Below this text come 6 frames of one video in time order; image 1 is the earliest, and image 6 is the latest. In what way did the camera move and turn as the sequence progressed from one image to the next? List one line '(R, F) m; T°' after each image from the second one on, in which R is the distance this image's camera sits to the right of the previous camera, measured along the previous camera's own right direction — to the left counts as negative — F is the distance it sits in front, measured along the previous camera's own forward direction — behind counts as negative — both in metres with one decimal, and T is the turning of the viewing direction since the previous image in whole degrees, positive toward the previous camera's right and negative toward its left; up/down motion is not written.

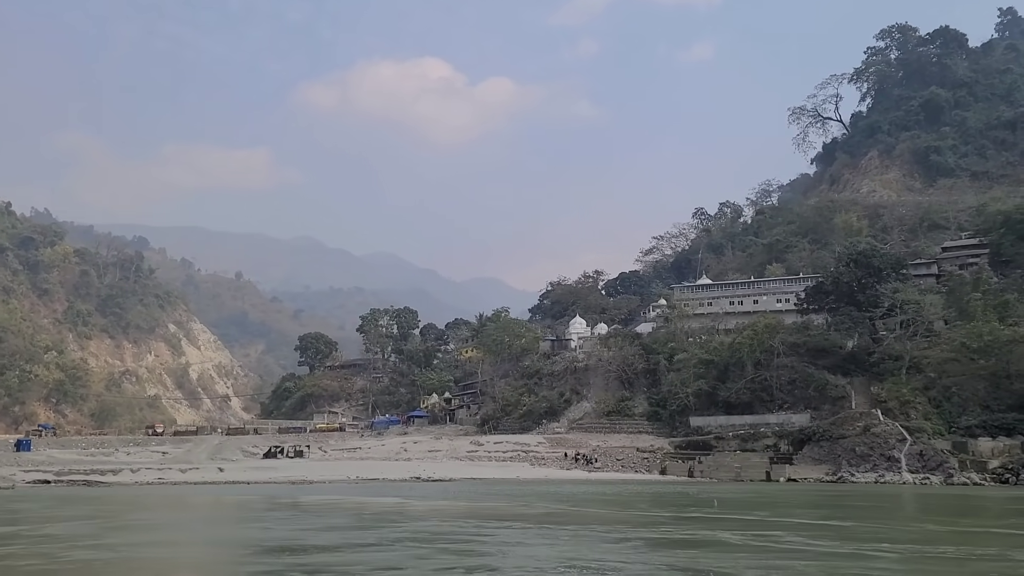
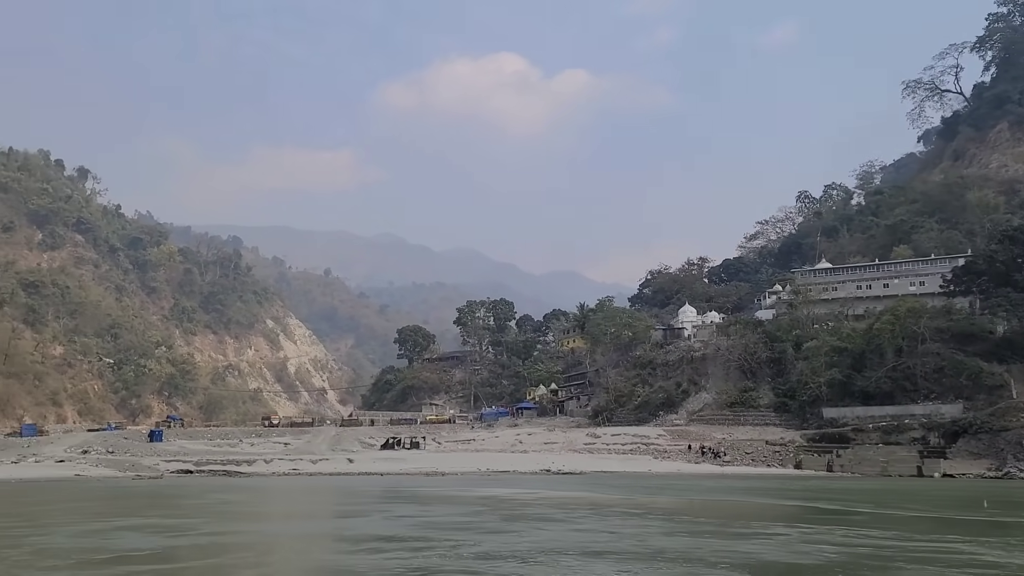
(-3.0, +1.9) m; -6°
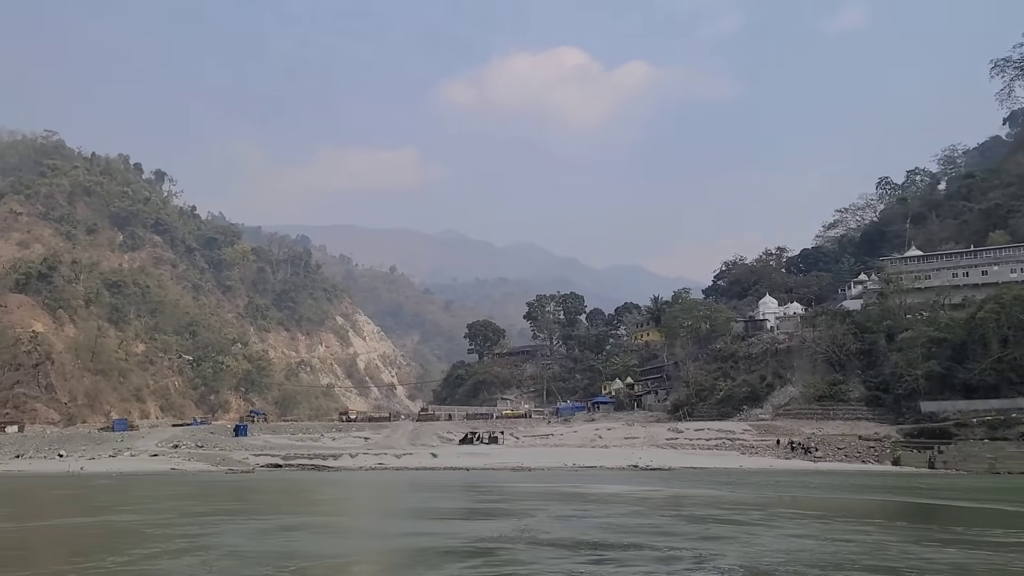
(-1.1, +0.9) m; -5°
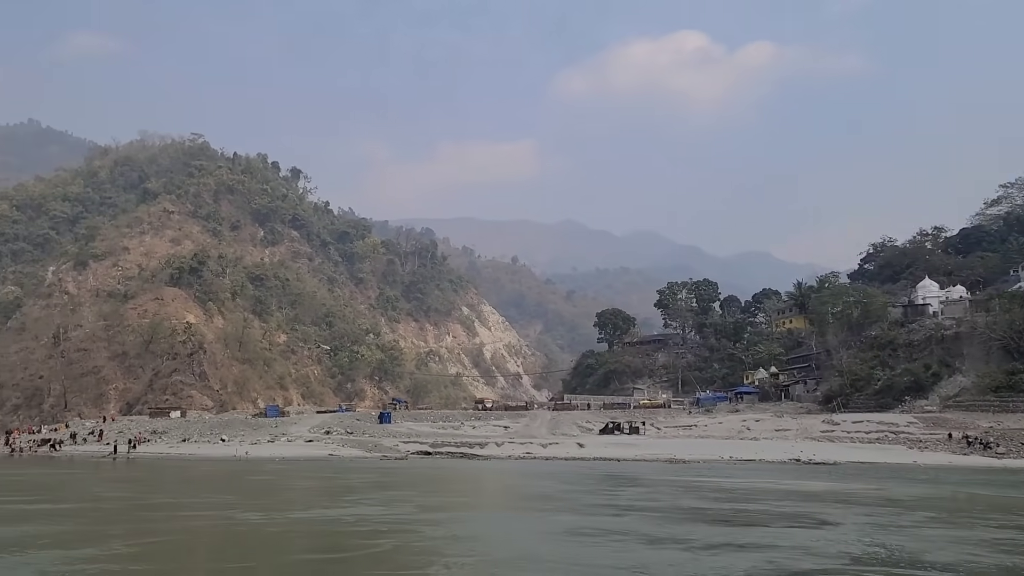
(-1.3, +1.0) m; -9°
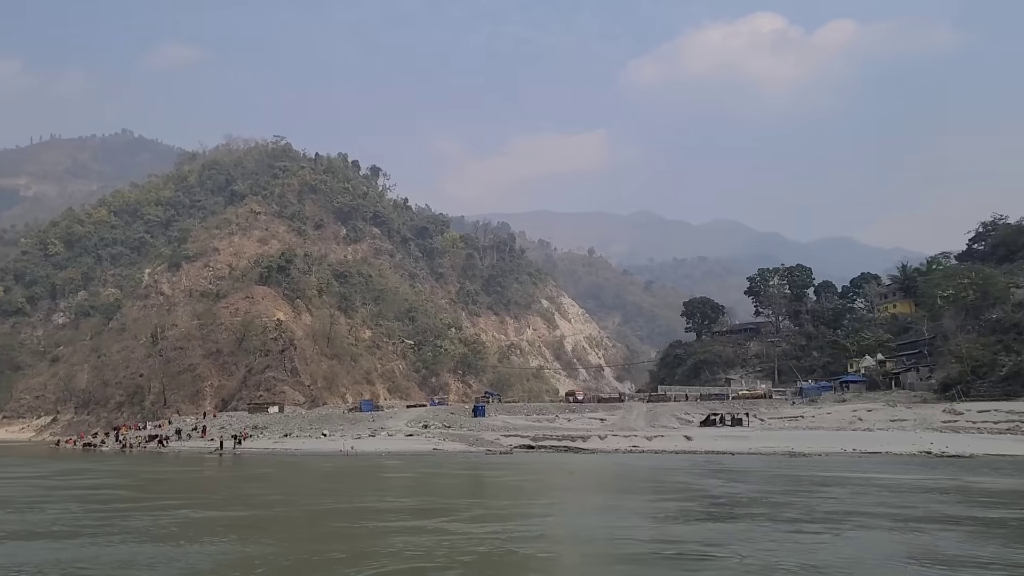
(-1.1, +1.1) m; -6°
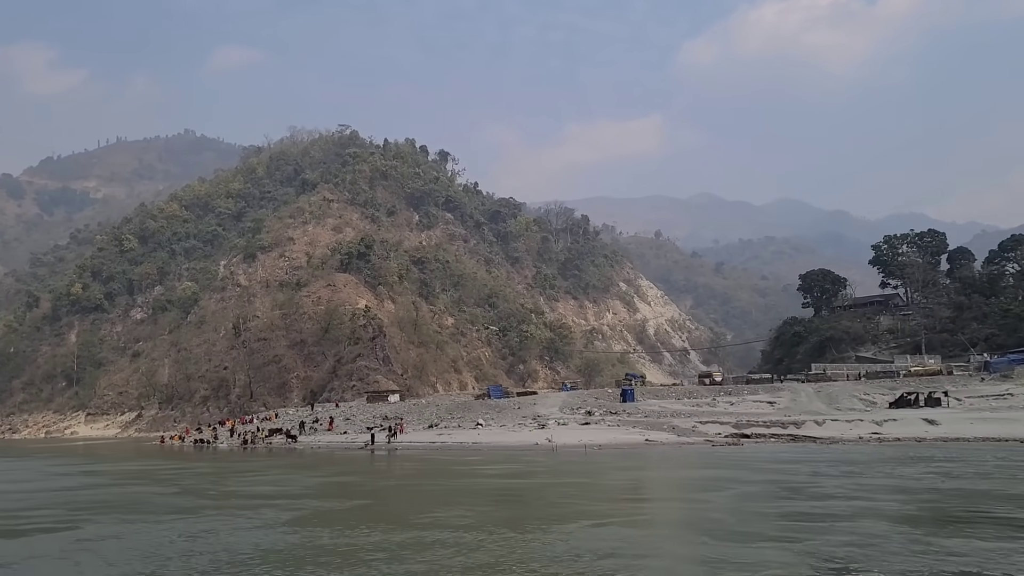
(-4.9, +5.3) m; -4°
